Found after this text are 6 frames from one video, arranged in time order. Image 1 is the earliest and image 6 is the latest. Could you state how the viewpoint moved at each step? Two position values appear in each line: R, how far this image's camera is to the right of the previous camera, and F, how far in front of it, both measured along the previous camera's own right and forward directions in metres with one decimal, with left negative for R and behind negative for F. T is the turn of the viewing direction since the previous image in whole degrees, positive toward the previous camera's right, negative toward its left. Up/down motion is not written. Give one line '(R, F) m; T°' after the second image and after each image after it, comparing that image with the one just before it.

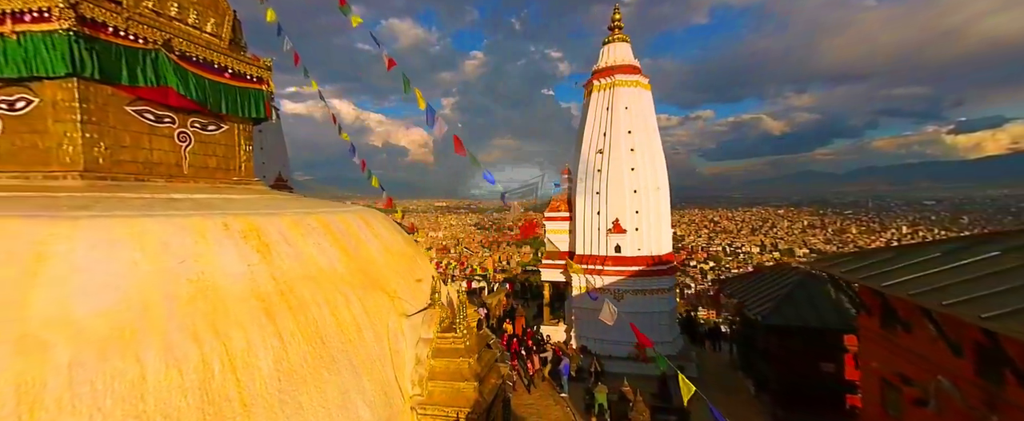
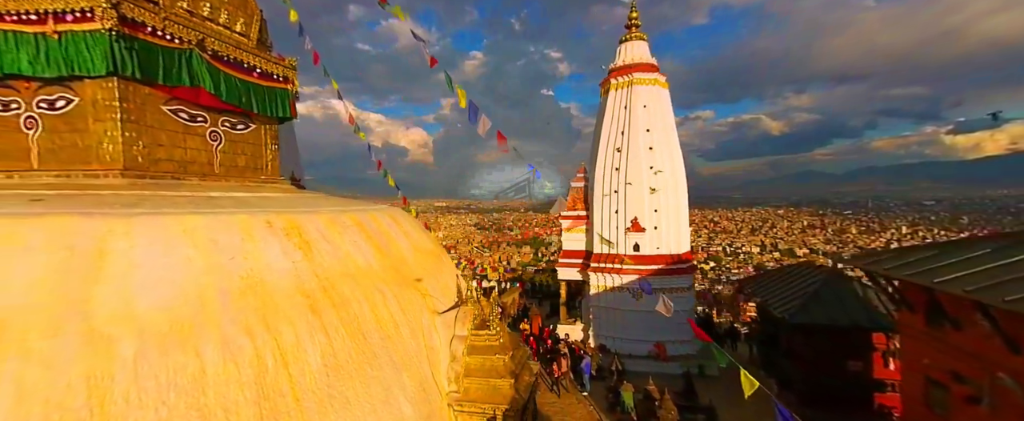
(-0.4, 0.0) m; 0°
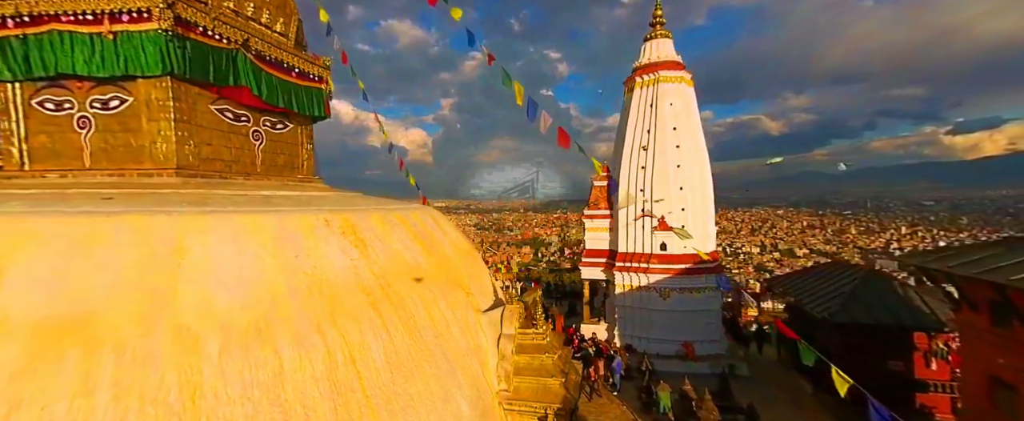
(-0.5, 0.0) m; -1°
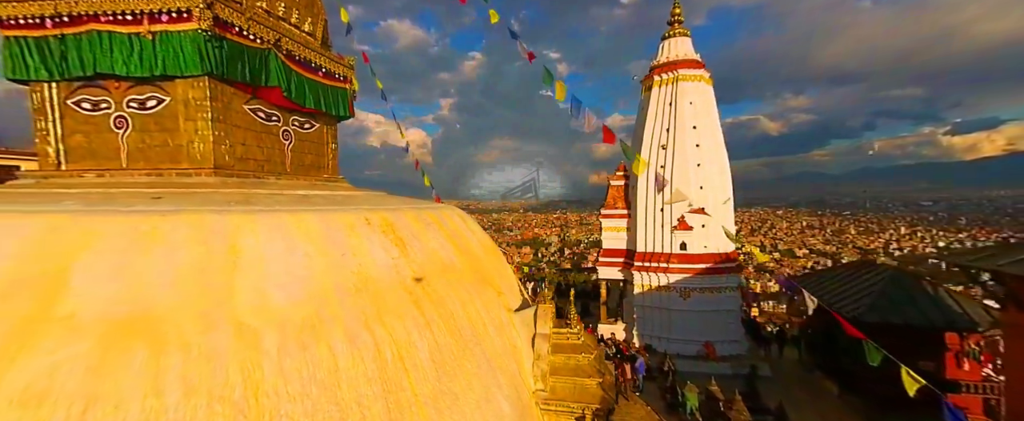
(-0.3, 0.0) m; 0°
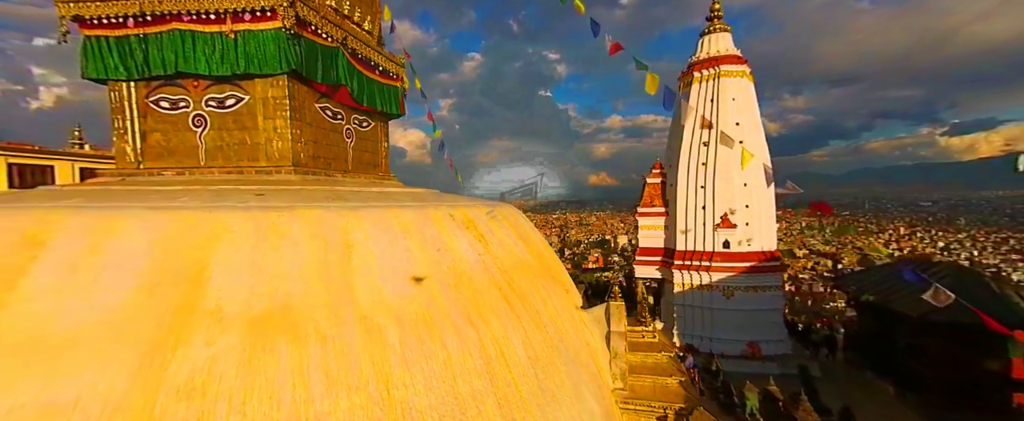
(-0.7, 0.0) m; -1°
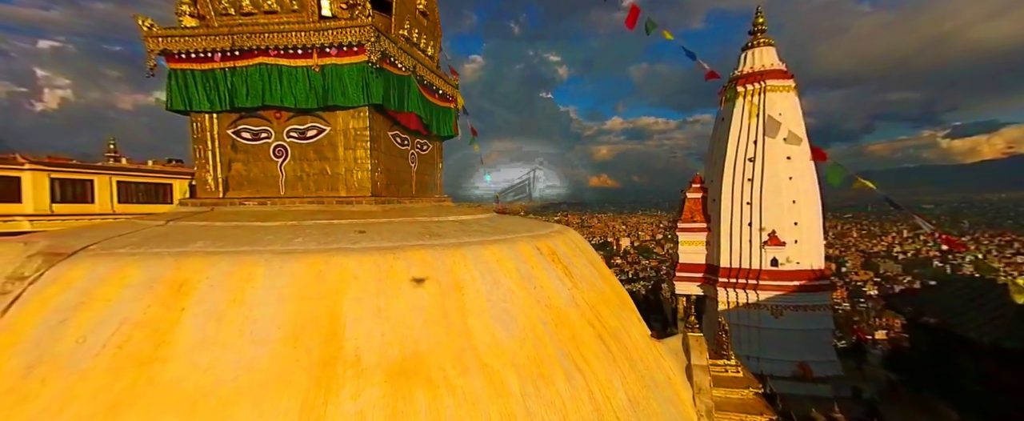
(-0.7, 0.0) m; -2°
